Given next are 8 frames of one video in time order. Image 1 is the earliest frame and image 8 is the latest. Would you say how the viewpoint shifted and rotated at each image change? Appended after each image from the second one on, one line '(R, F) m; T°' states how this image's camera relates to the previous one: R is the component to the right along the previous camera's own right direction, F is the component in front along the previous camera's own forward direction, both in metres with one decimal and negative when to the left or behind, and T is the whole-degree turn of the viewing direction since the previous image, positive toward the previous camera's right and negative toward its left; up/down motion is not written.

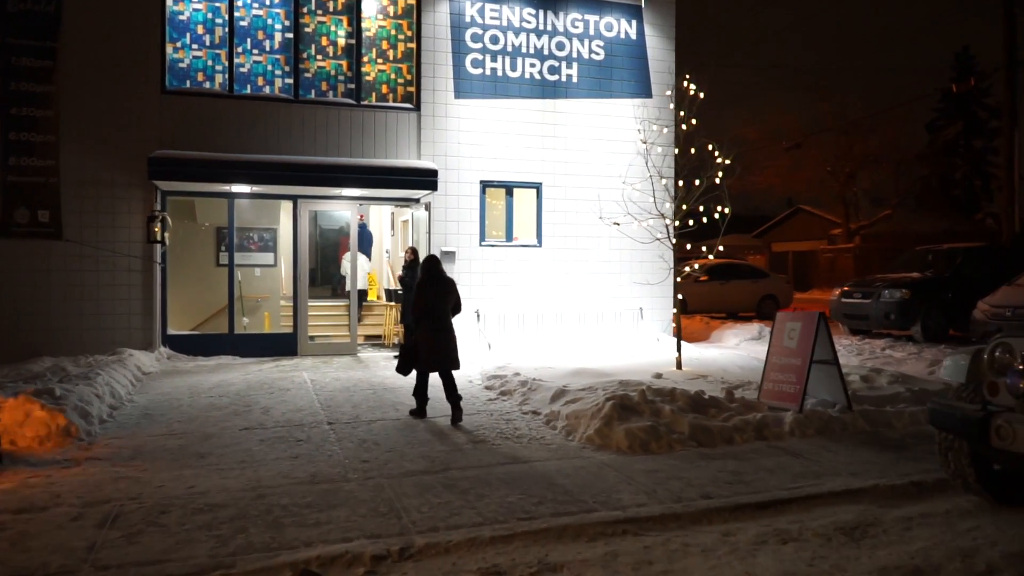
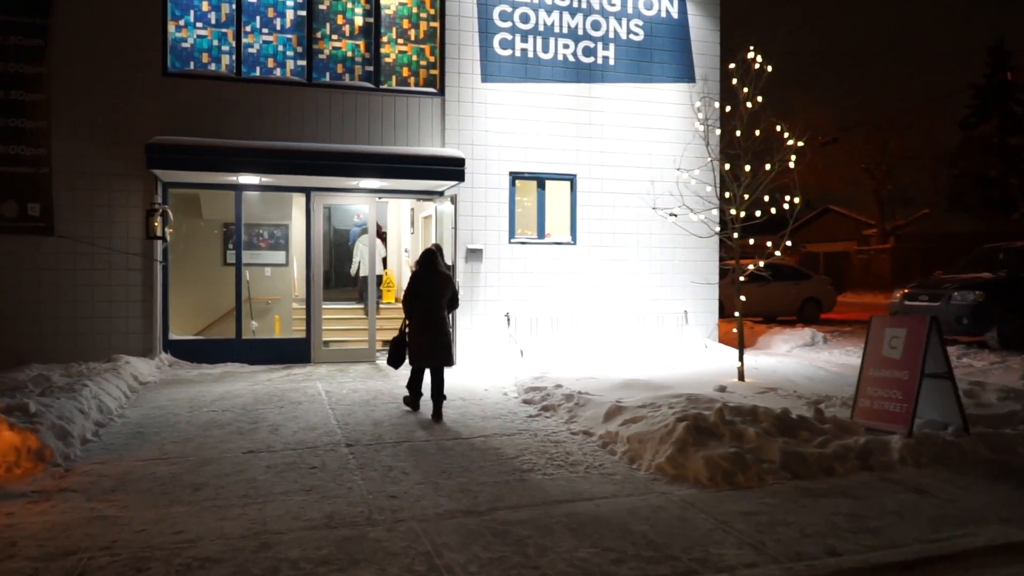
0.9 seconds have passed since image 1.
(-0.3, +1.1) m; -1°
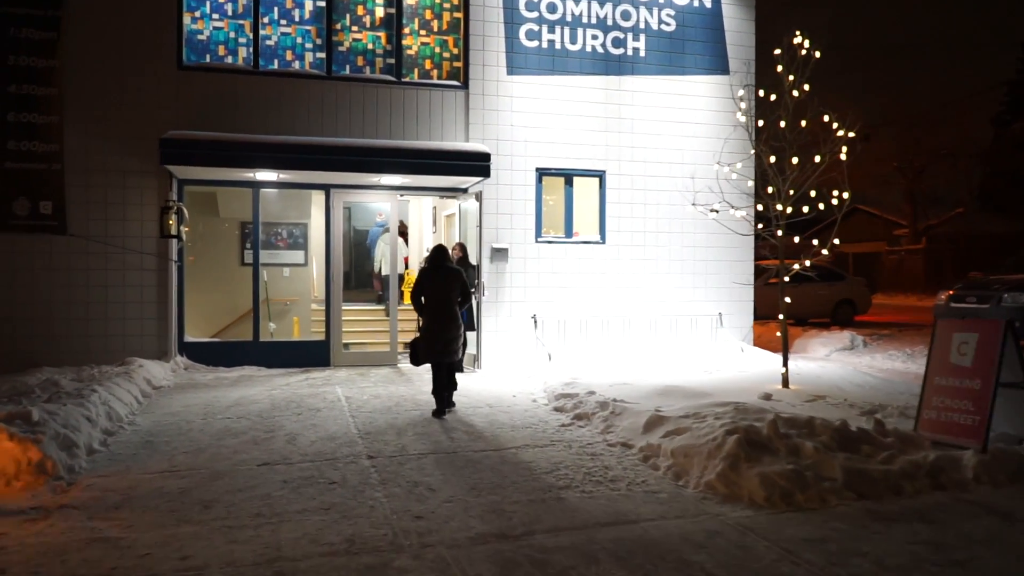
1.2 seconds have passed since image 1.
(-0.1, +0.5) m; -1°
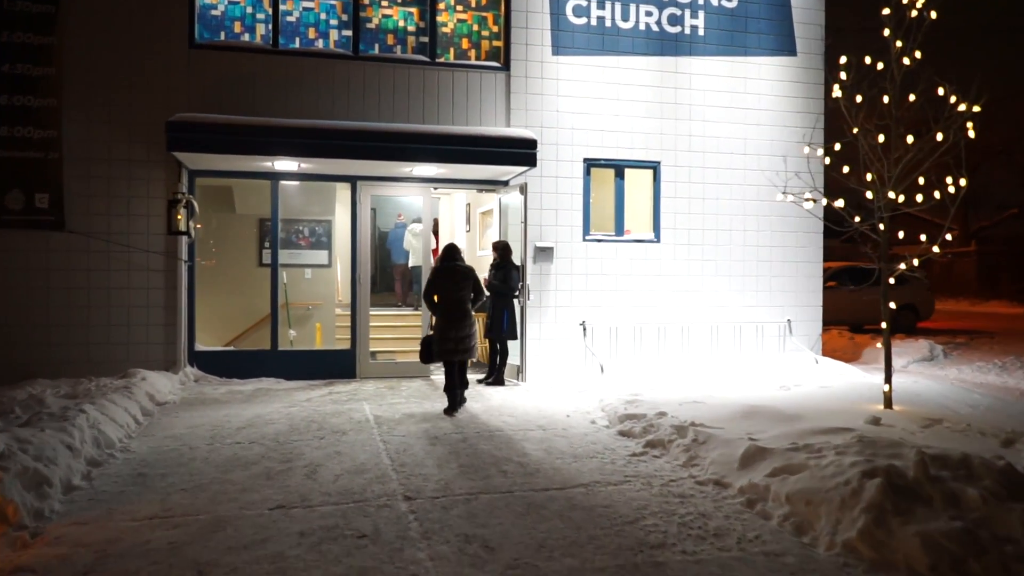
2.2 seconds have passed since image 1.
(-0.3, +1.2) m; -2°
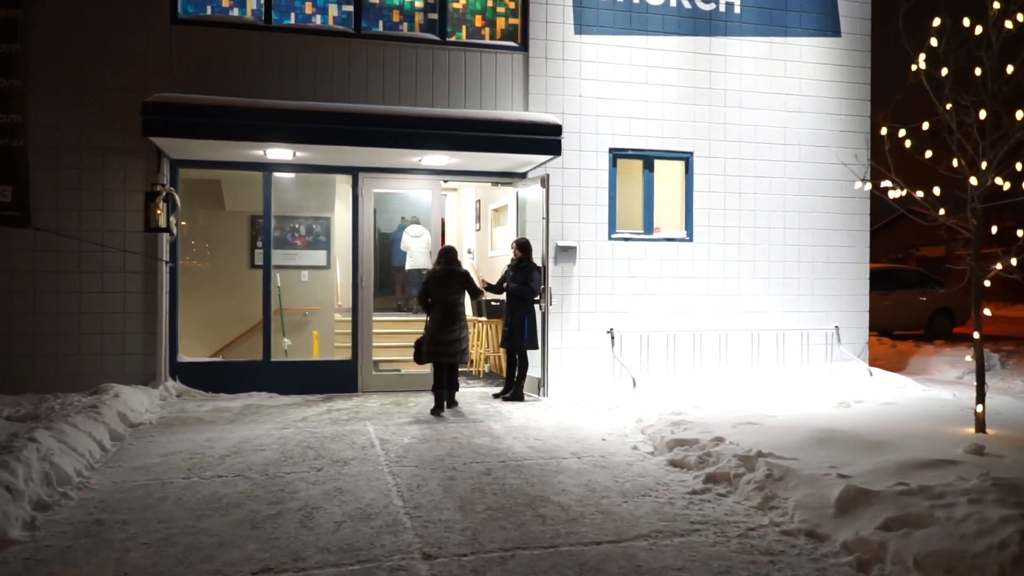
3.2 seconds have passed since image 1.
(-0.2, +1.0) m; 0°
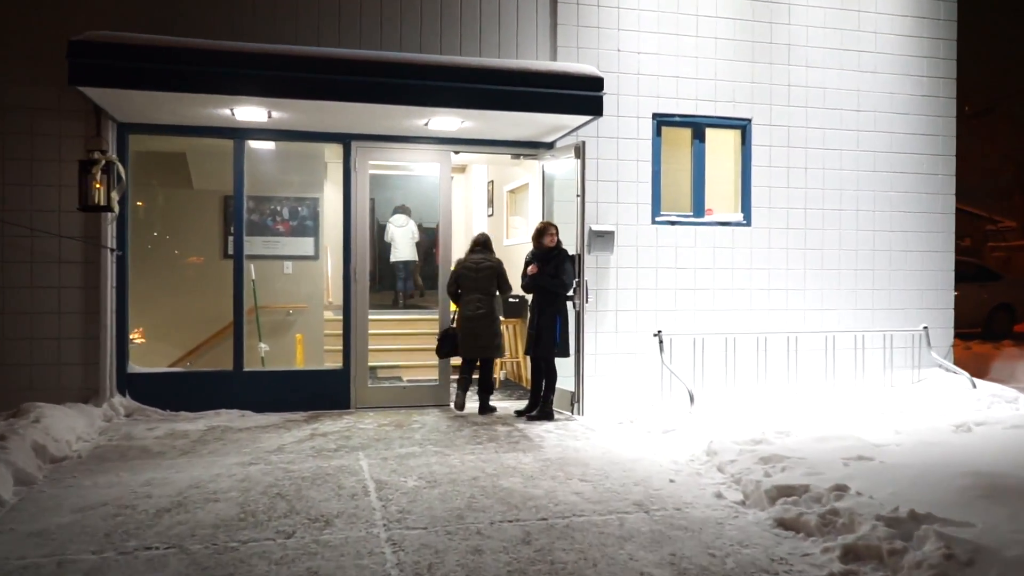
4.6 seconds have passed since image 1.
(-0.2, +1.6) m; 0°
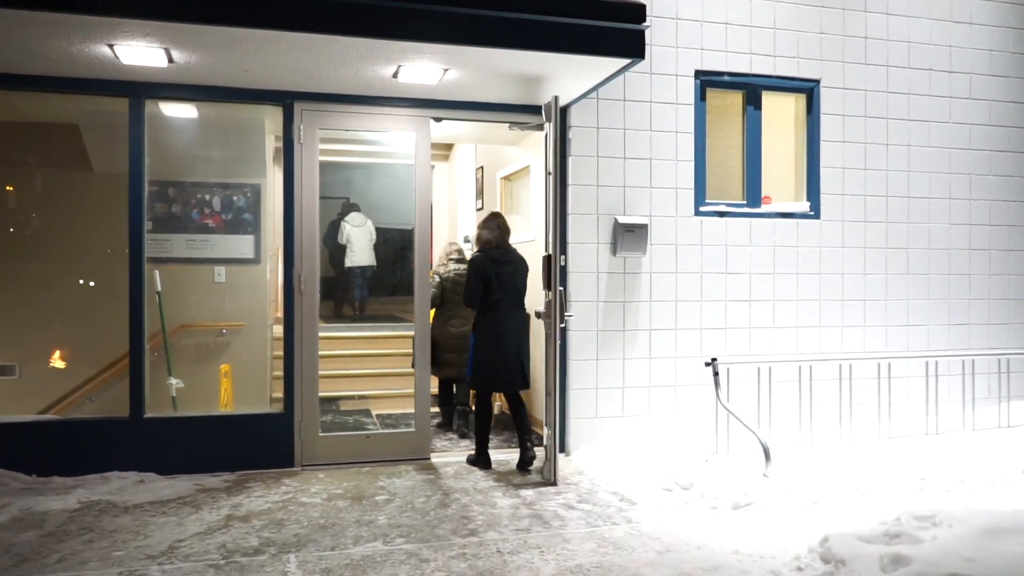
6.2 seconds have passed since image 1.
(-0.1, +1.9) m; +1°
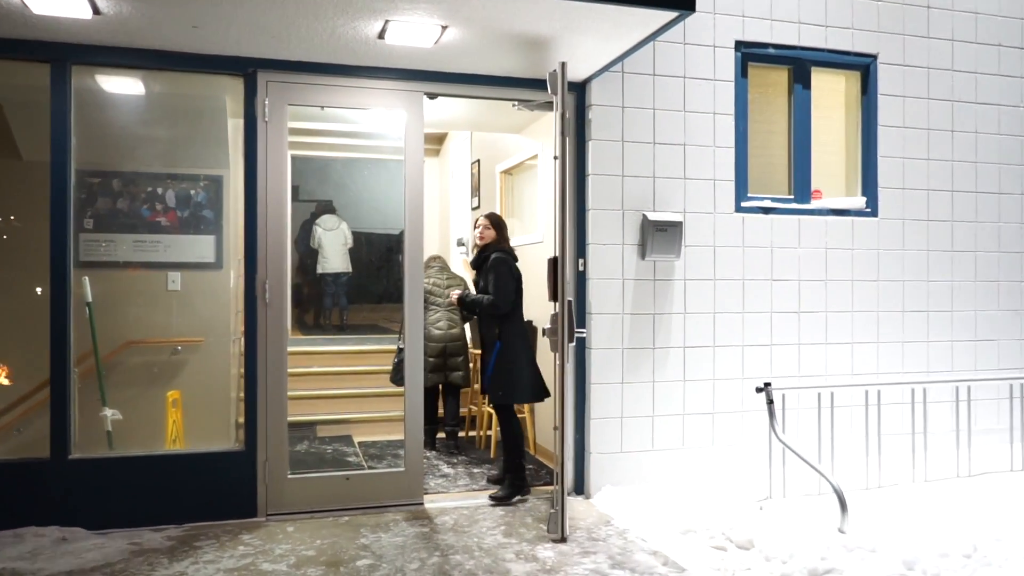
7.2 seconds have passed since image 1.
(-0.1, +1.0) m; +1°
